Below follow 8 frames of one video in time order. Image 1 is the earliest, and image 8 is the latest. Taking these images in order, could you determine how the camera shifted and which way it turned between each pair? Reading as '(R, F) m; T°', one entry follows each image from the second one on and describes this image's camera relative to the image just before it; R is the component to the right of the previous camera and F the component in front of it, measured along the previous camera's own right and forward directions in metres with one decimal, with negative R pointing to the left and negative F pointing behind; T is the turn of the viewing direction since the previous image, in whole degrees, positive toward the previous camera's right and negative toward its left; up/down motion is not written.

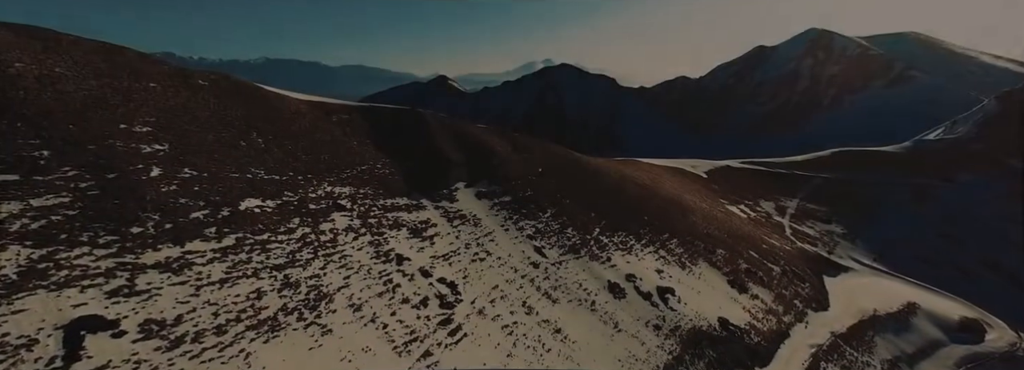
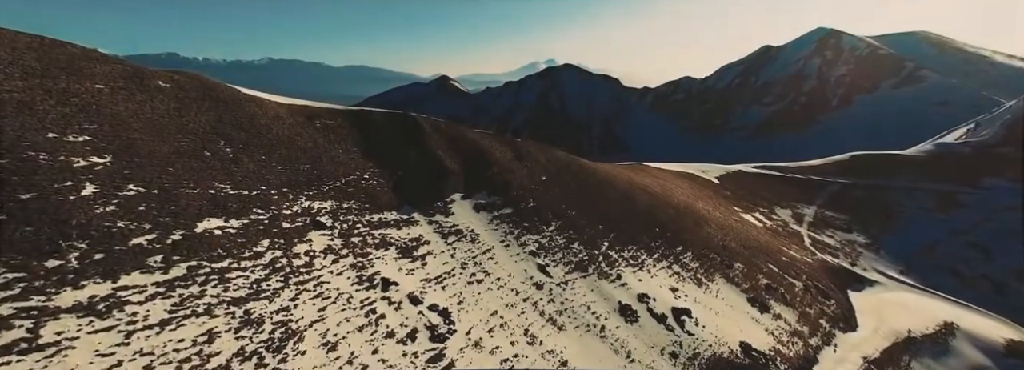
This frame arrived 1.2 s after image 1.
(+0.1, +2.6) m; 0°
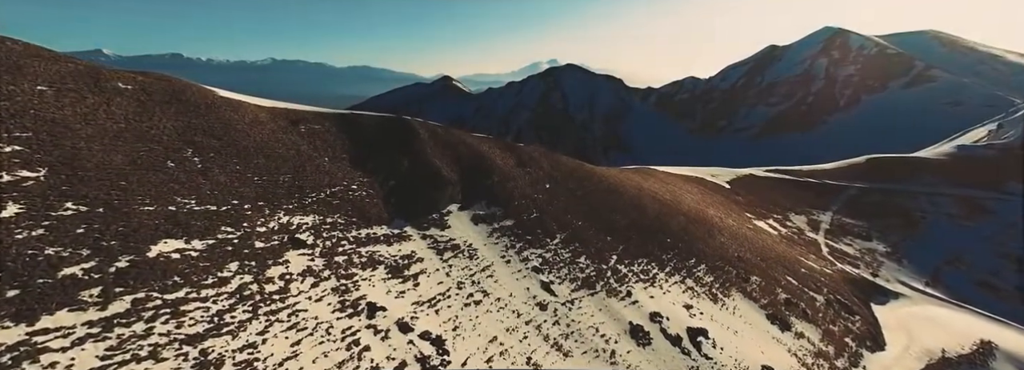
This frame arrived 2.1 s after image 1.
(+0.1, +2.1) m; 0°
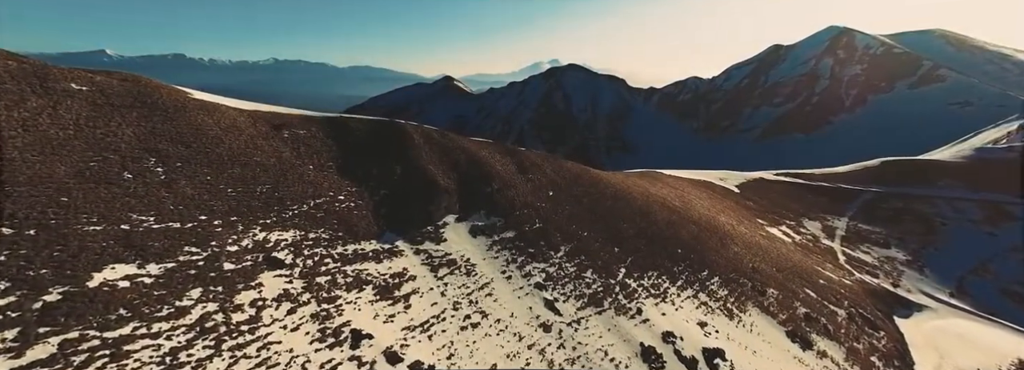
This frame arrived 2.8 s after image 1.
(0.0, +1.9) m; 0°
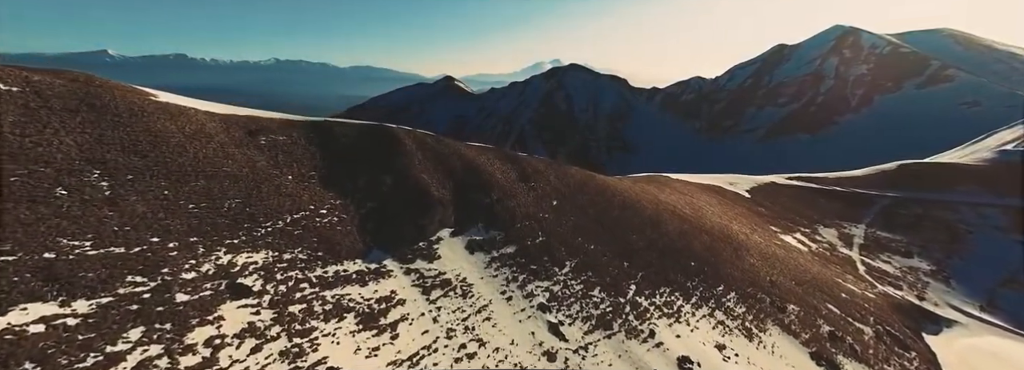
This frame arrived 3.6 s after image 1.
(0.0, +2.1) m; 0°
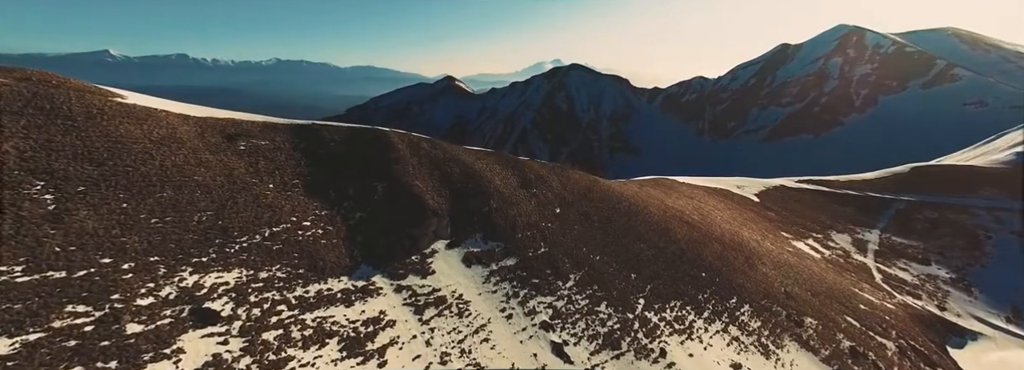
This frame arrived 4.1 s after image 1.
(0.0, +1.6) m; 0°
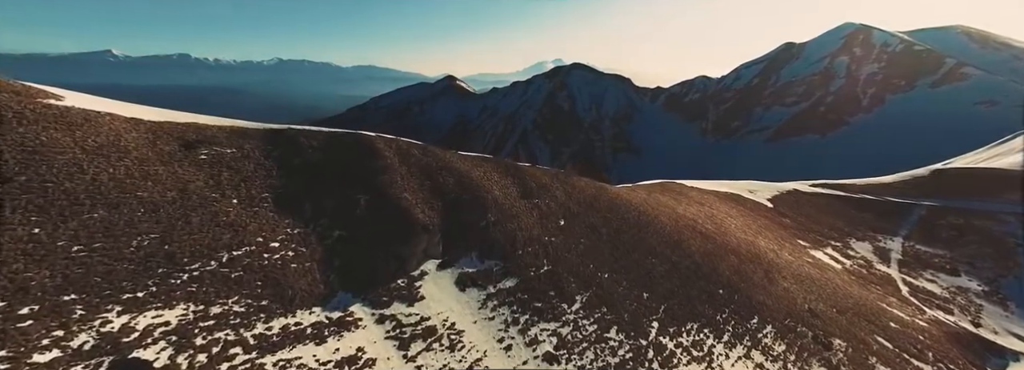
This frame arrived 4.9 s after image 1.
(+0.1, +2.3) m; 0°
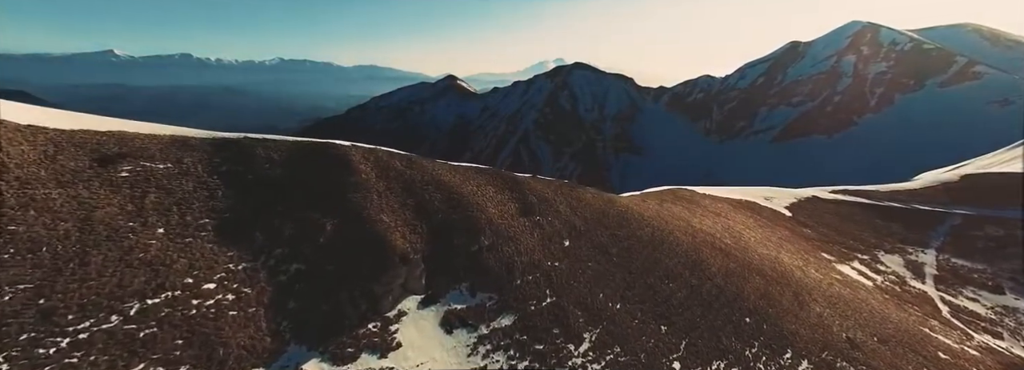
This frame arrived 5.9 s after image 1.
(+0.2, +3.1) m; 0°
